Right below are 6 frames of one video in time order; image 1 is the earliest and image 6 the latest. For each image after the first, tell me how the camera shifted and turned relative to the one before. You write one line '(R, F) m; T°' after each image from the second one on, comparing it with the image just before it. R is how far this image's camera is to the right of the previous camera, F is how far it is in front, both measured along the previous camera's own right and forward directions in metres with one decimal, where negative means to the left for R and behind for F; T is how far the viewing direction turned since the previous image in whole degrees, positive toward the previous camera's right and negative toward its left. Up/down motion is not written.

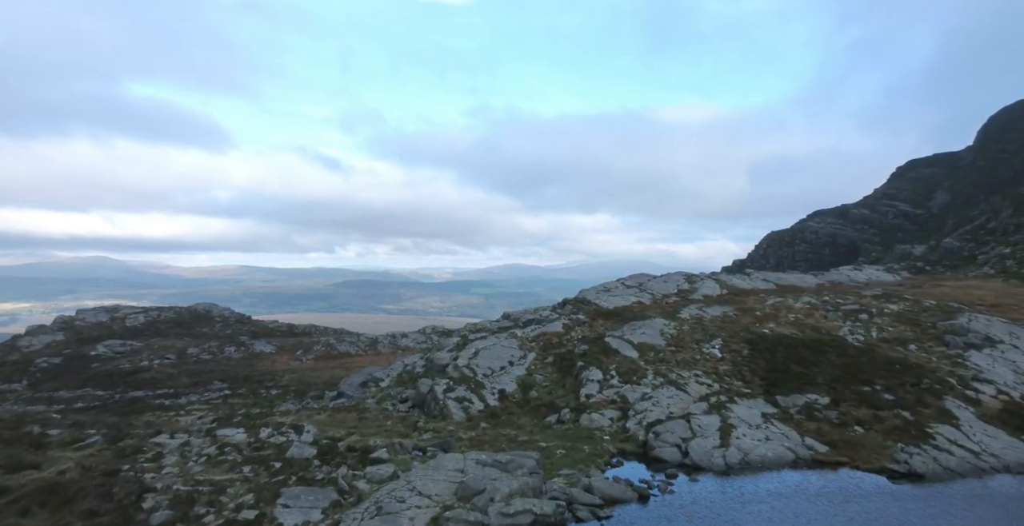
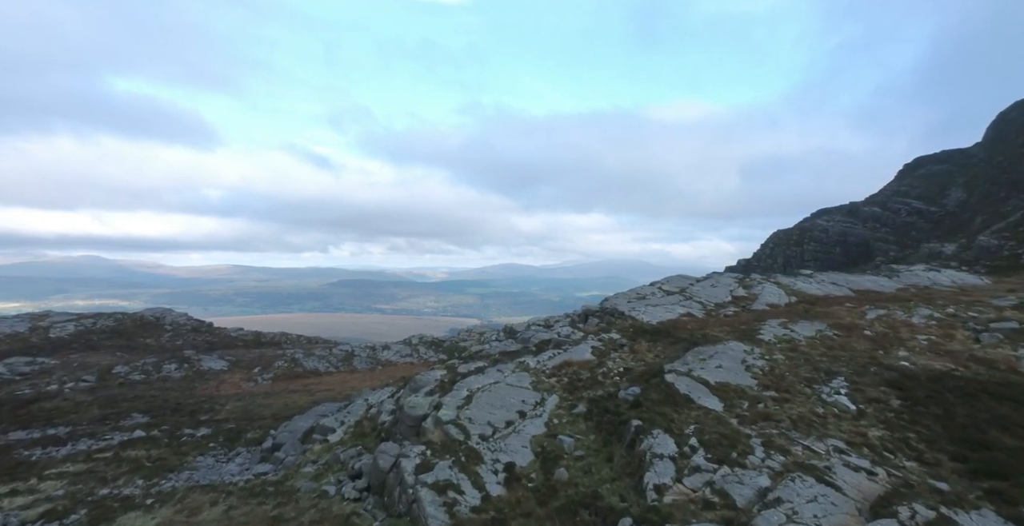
(-0.9, +14.5) m; +1°
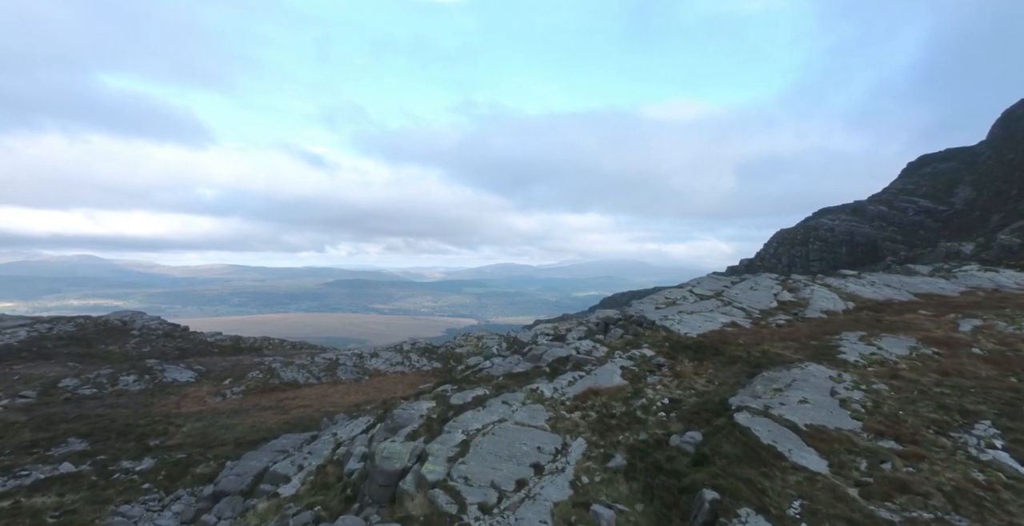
(-0.6, +7.7) m; 0°
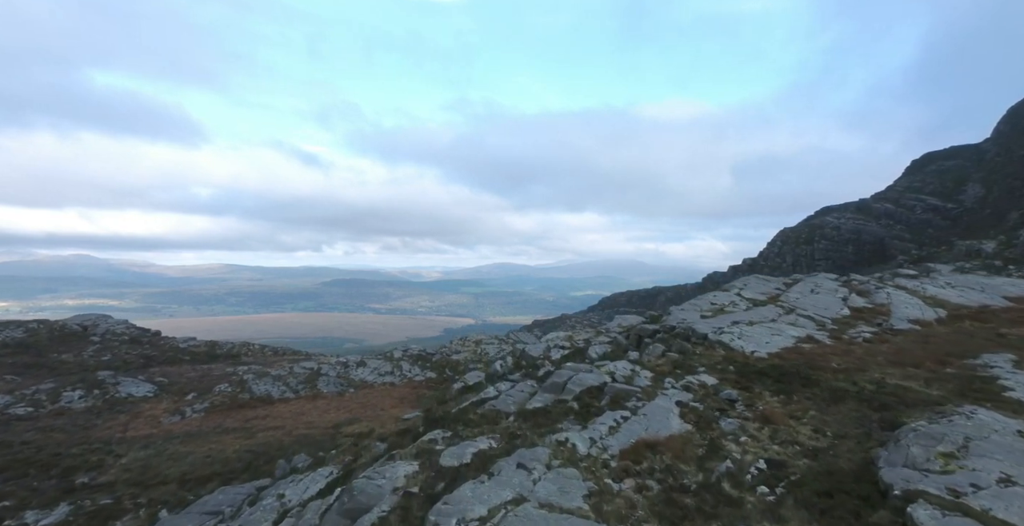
(-0.7, +7.9) m; 0°
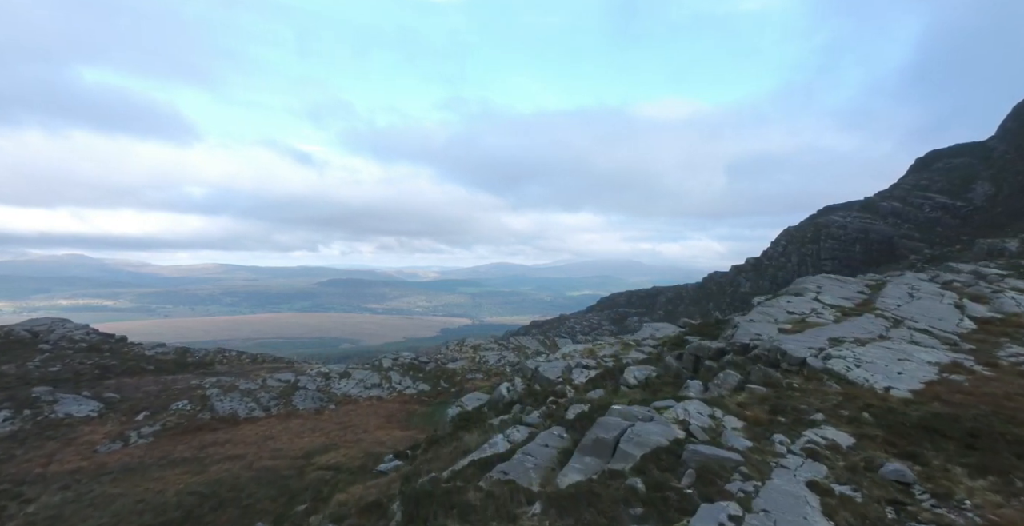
(-0.8, +8.1) m; 0°
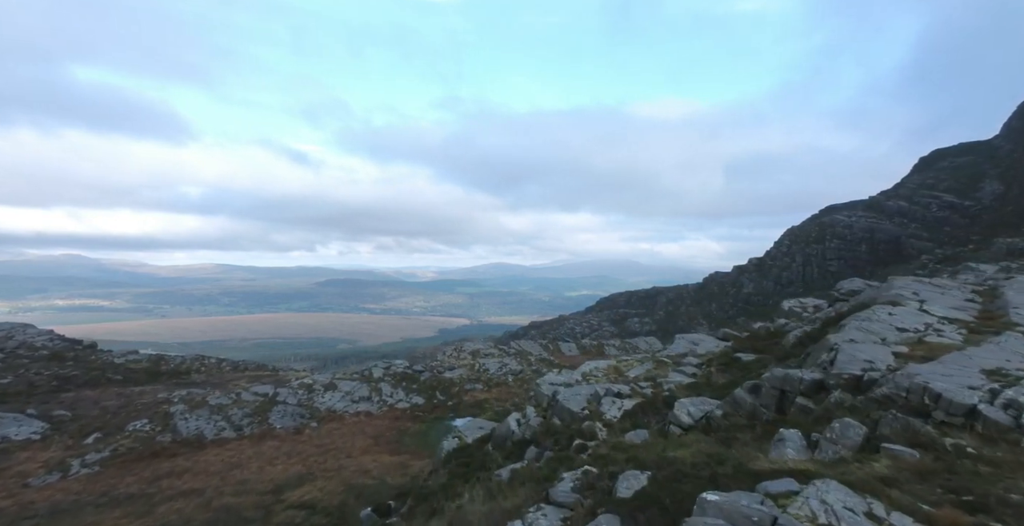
(-0.6, +6.3) m; 0°
